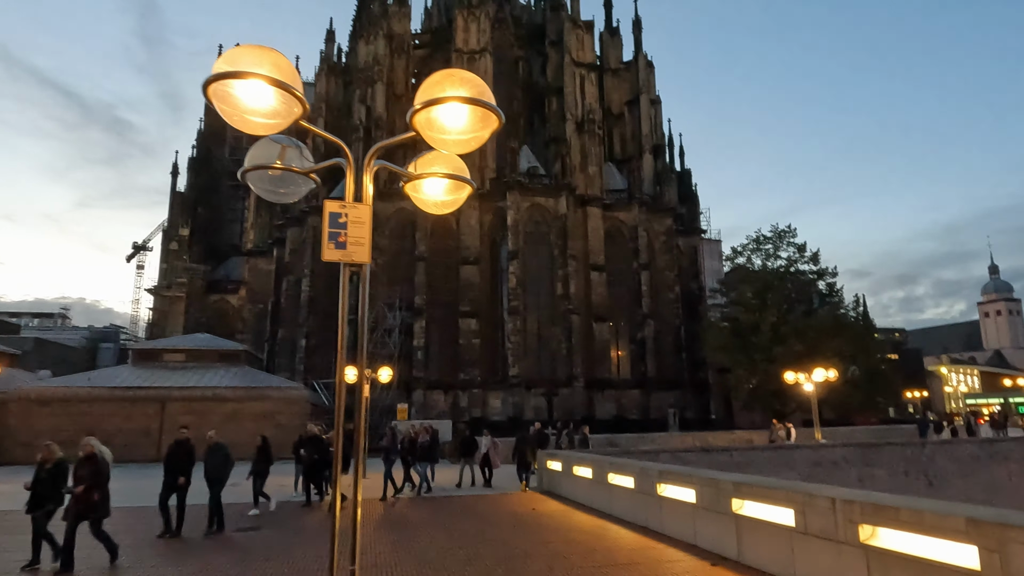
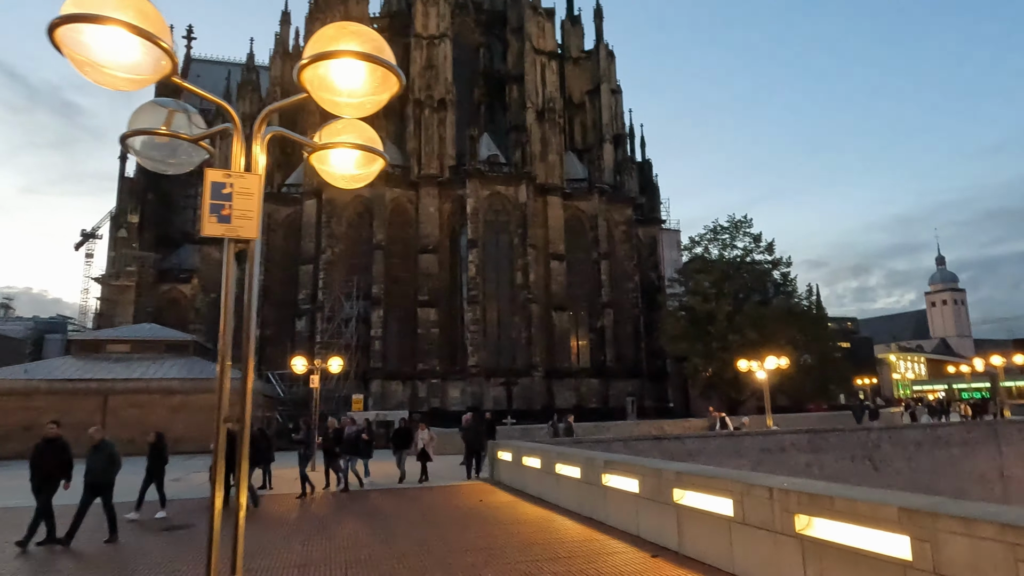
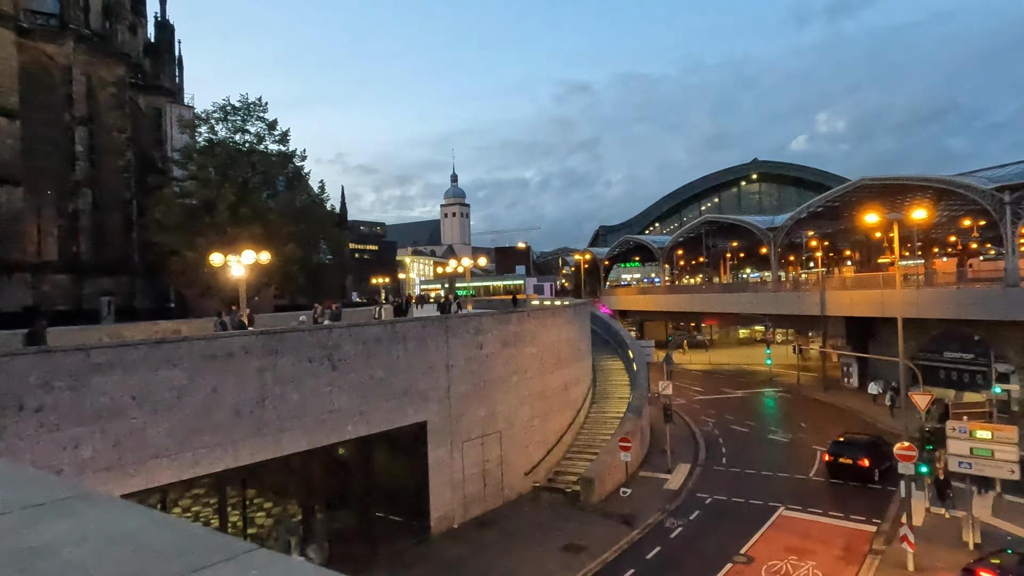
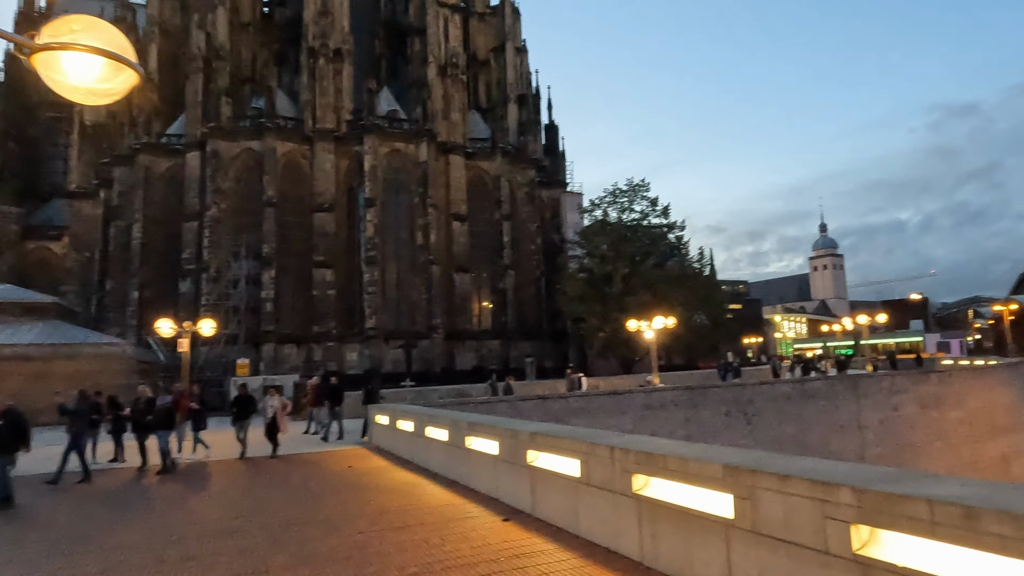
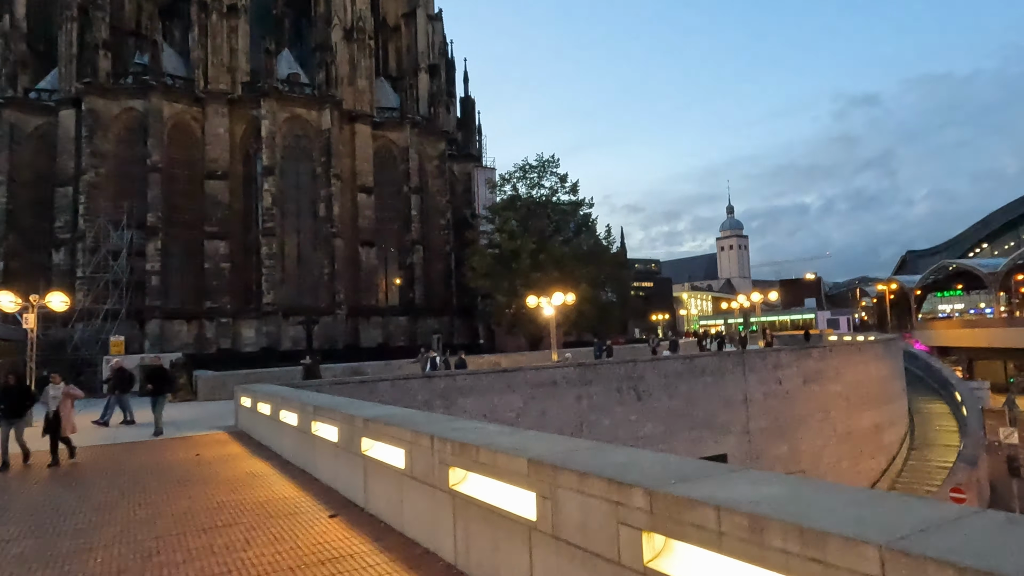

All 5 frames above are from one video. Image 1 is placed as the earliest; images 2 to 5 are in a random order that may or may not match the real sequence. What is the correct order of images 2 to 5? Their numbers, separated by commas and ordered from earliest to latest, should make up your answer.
2, 4, 5, 3
